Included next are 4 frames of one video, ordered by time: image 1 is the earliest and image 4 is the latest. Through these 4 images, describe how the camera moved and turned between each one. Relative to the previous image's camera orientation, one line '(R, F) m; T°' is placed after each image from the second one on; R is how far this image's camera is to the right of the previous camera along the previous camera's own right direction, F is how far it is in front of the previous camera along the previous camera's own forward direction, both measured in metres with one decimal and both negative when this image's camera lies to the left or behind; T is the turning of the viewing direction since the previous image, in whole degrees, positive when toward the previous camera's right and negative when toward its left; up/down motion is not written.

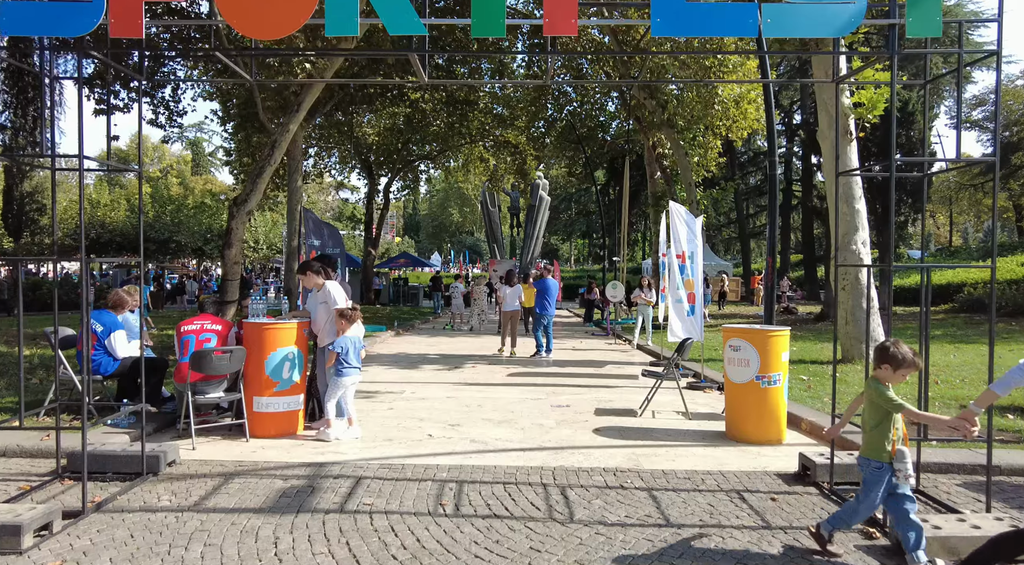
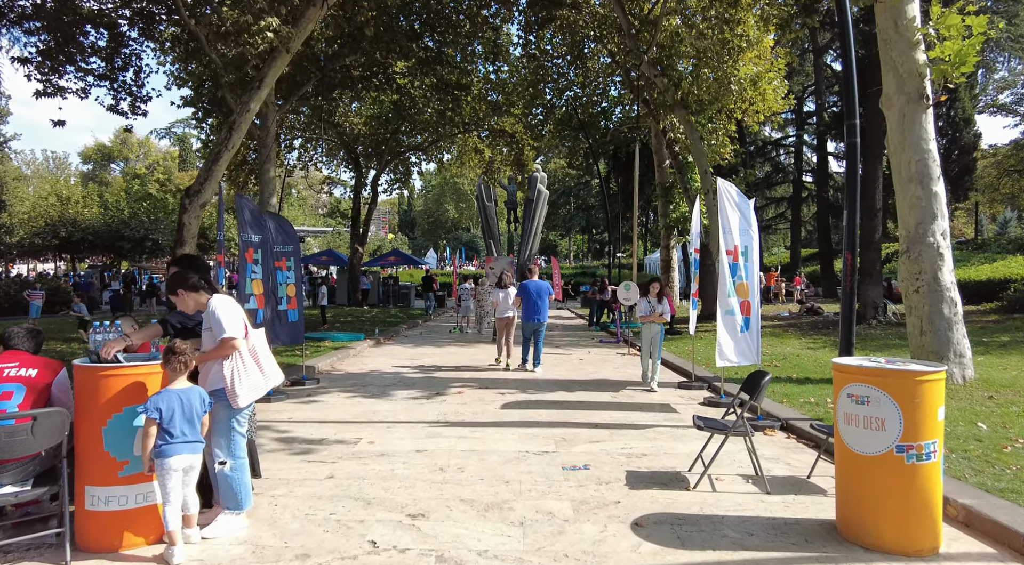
(0.0, +2.4) m; 0°
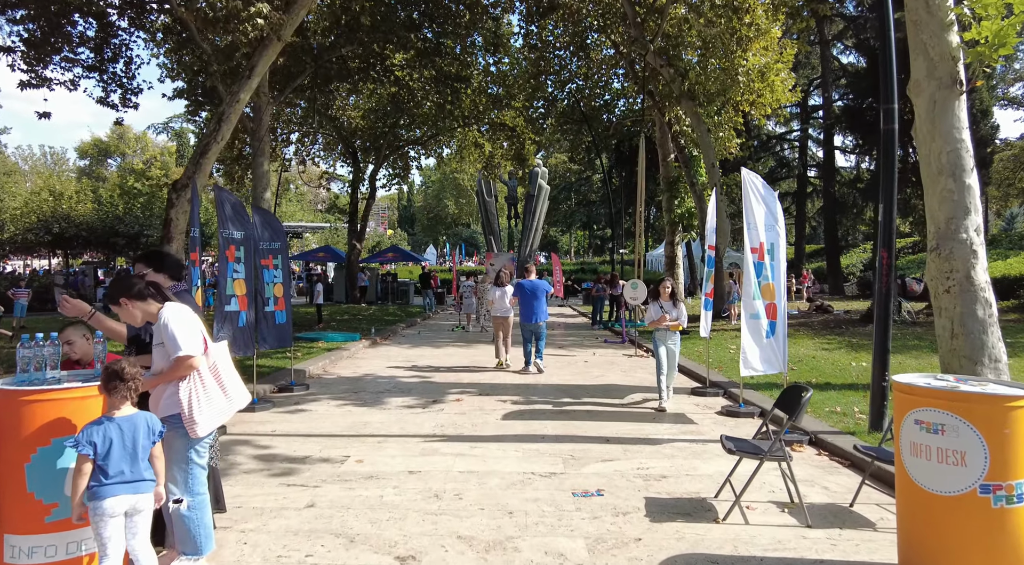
(0.0, +0.7) m; 0°
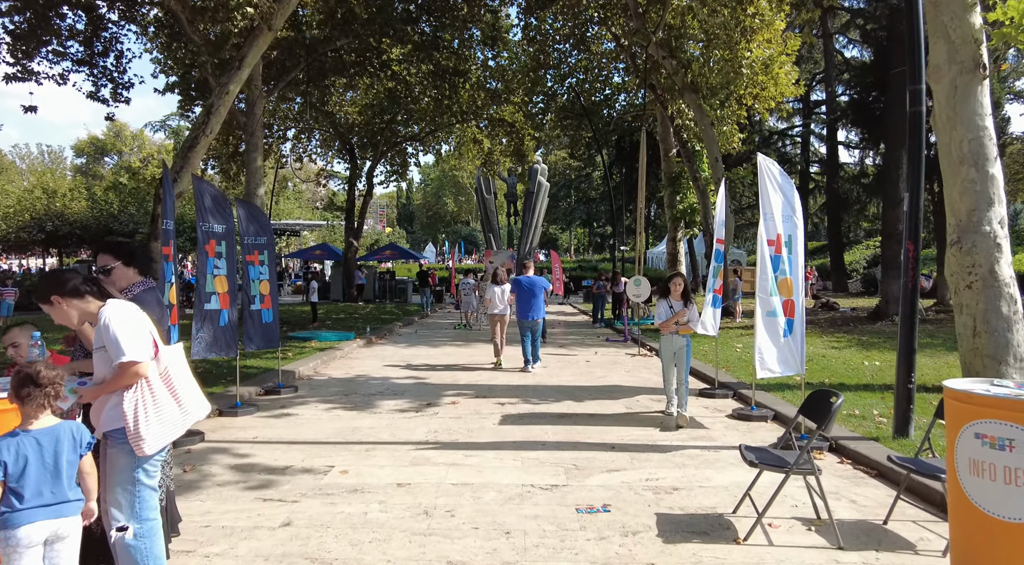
(0.0, +0.5) m; 0°
